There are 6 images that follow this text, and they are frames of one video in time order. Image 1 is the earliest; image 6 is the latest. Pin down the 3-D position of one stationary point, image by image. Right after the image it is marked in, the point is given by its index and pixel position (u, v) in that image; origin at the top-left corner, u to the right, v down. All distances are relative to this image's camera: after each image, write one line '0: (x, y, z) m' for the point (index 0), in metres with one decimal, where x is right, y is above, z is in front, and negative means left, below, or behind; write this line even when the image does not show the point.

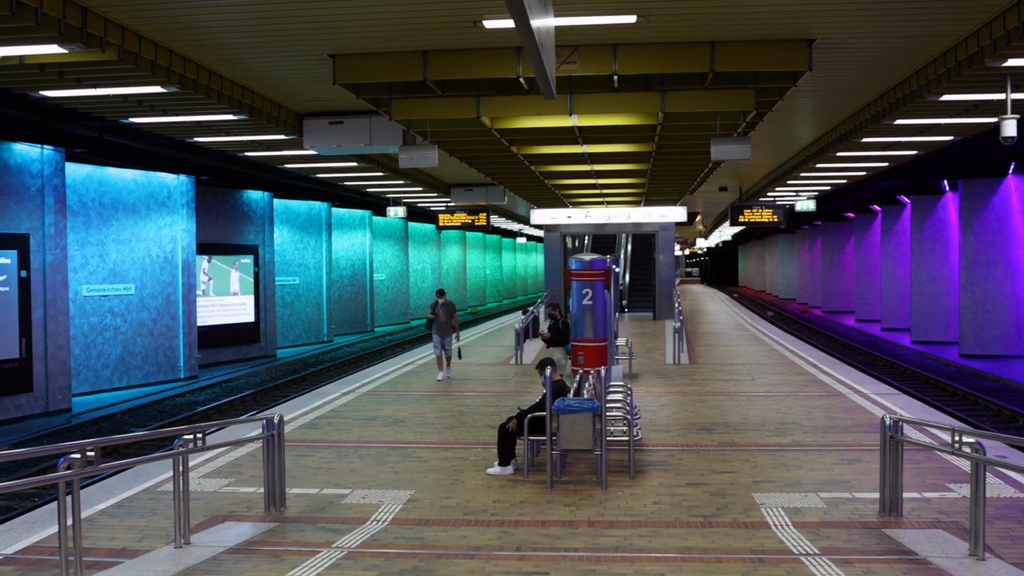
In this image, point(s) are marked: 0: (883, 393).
0: (+6.2, -1.7, +15.6) m
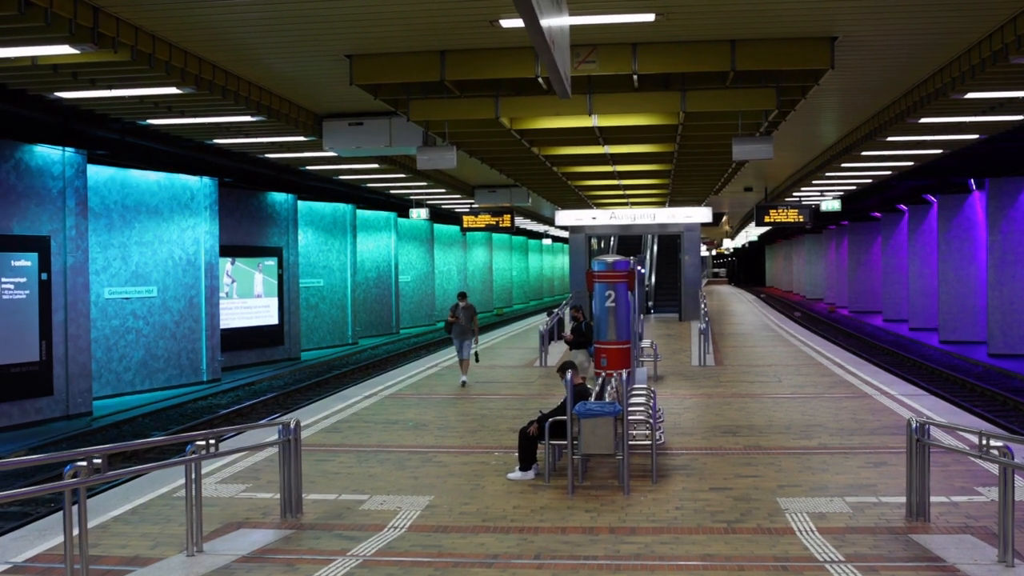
0: (+6.6, -1.7, +15.3) m
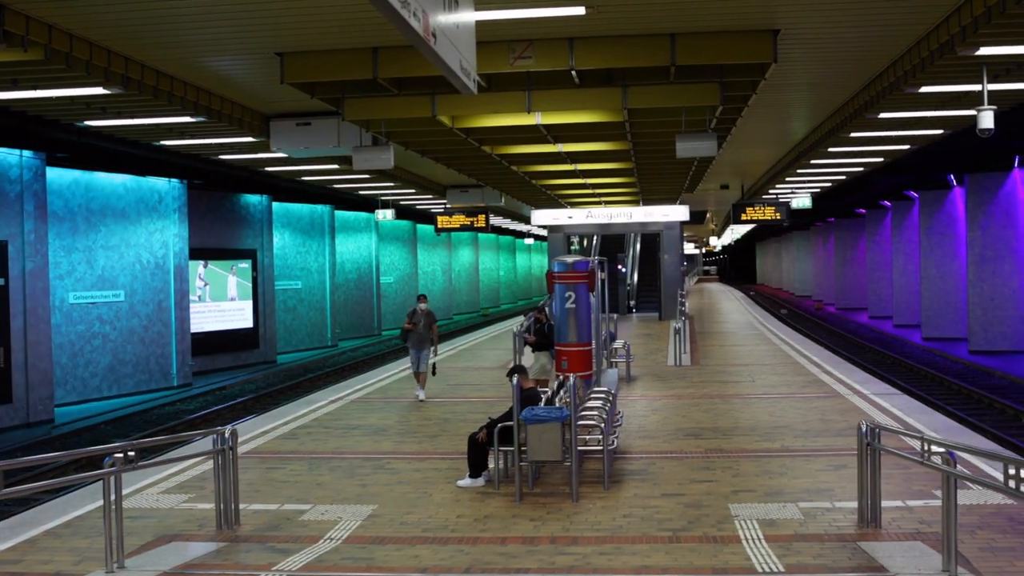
0: (+6.0, -1.7, +15.1) m
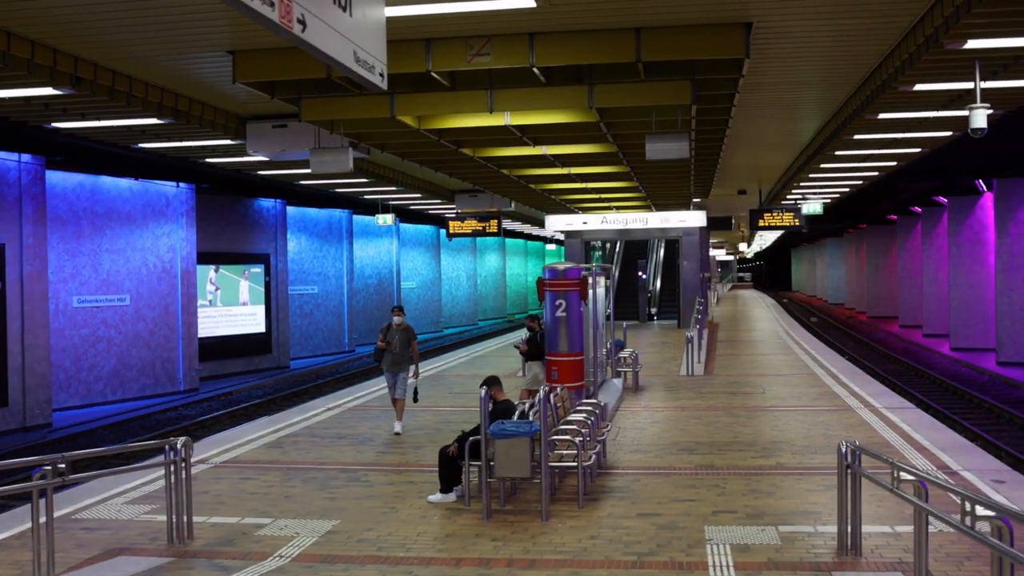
0: (+6.0, -1.9, +14.5) m
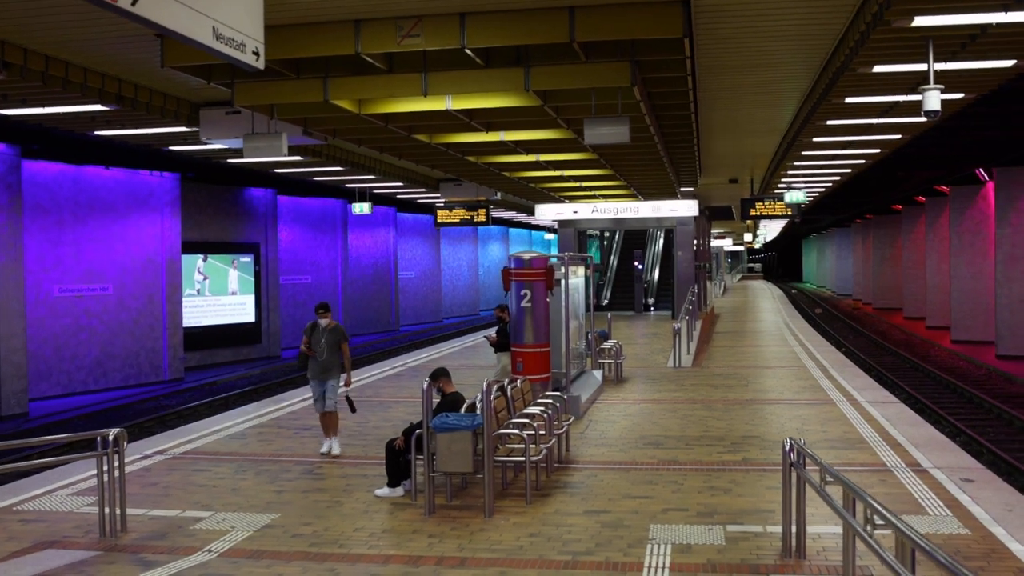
0: (+5.5, -1.7, +14.2) m
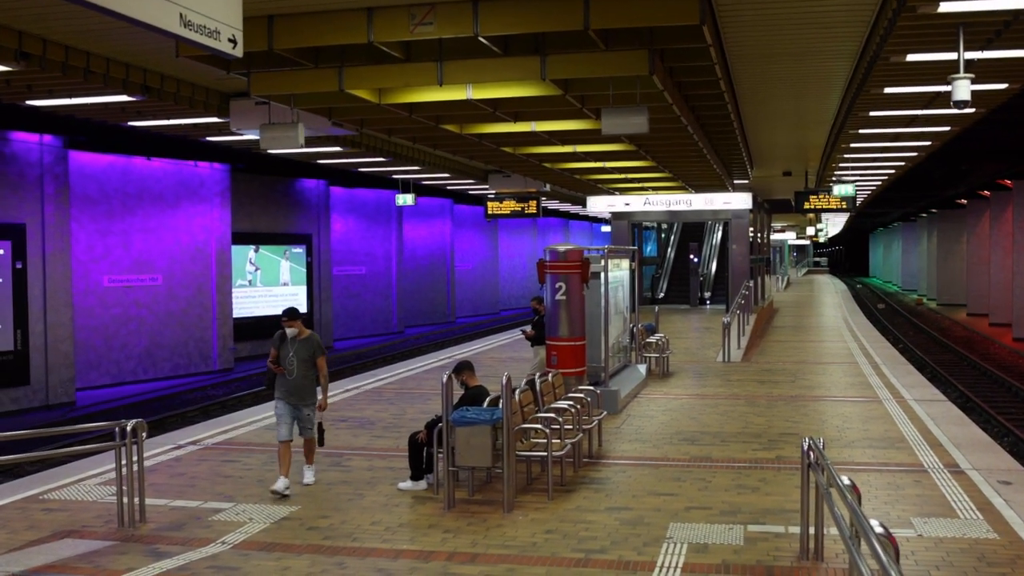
0: (+6.1, -1.6, +13.7) m
